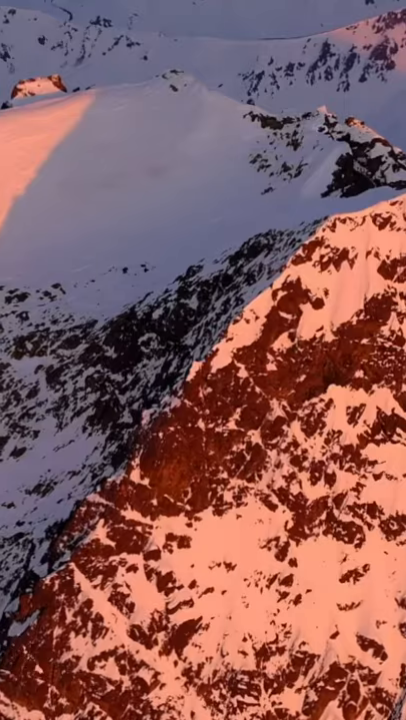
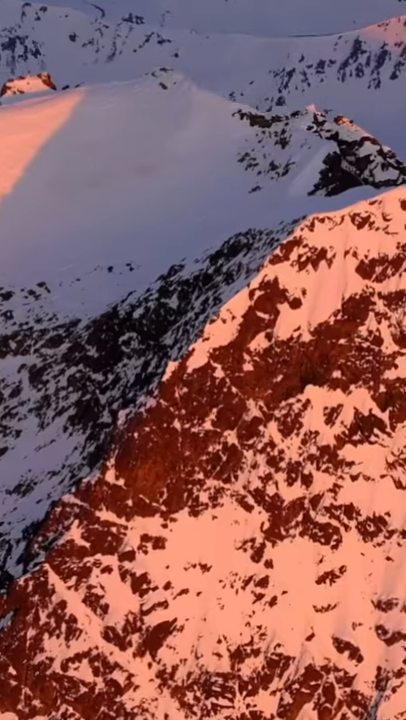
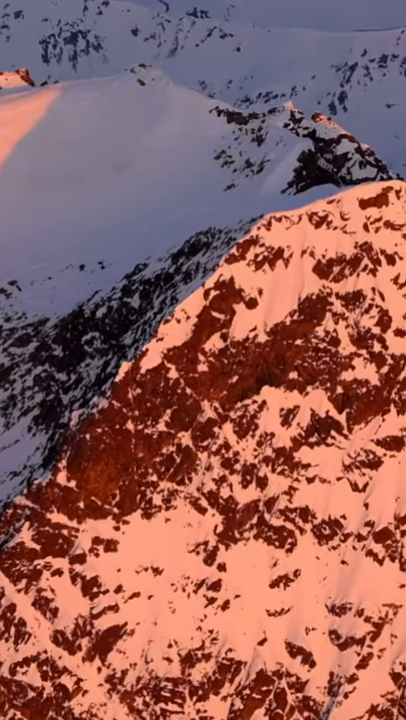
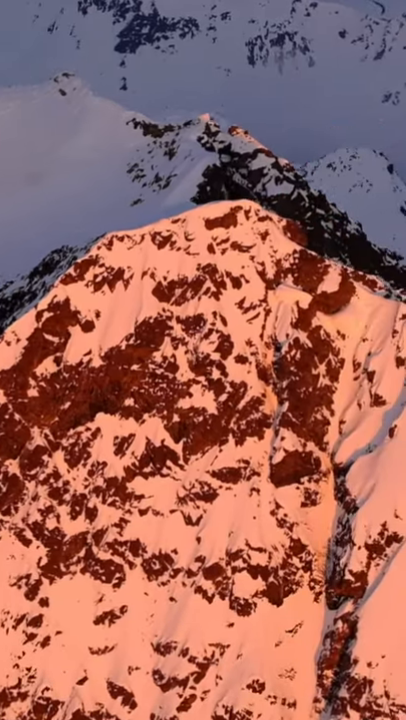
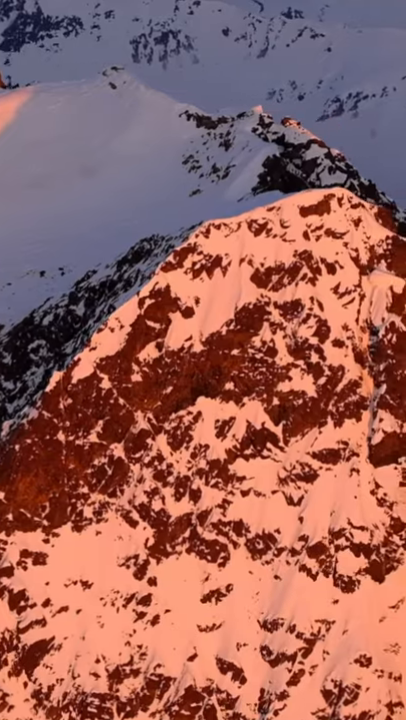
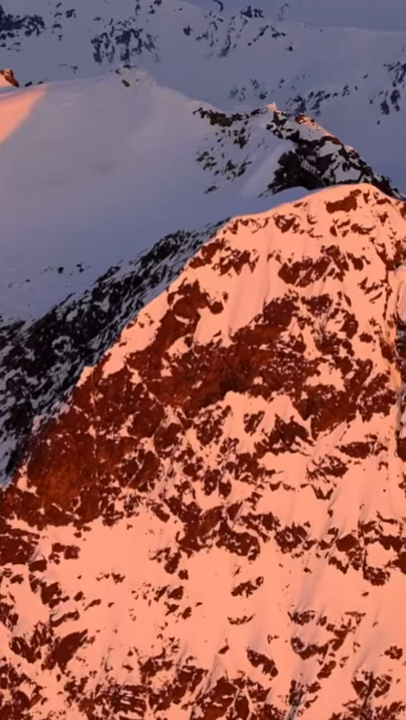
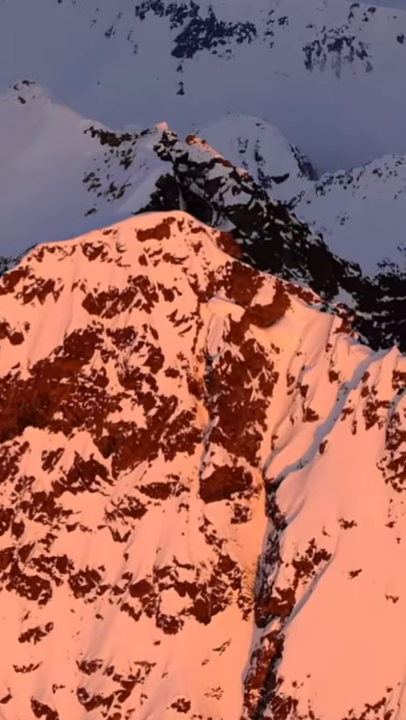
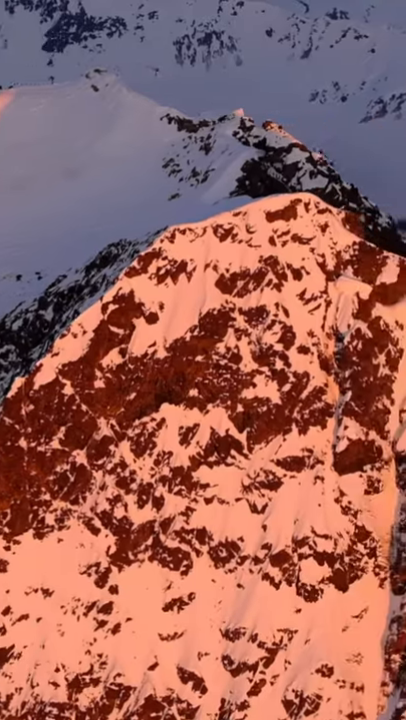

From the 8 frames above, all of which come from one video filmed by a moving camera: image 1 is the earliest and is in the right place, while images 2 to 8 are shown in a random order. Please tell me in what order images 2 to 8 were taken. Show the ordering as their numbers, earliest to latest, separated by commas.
2, 3, 6, 5, 8, 4, 7
